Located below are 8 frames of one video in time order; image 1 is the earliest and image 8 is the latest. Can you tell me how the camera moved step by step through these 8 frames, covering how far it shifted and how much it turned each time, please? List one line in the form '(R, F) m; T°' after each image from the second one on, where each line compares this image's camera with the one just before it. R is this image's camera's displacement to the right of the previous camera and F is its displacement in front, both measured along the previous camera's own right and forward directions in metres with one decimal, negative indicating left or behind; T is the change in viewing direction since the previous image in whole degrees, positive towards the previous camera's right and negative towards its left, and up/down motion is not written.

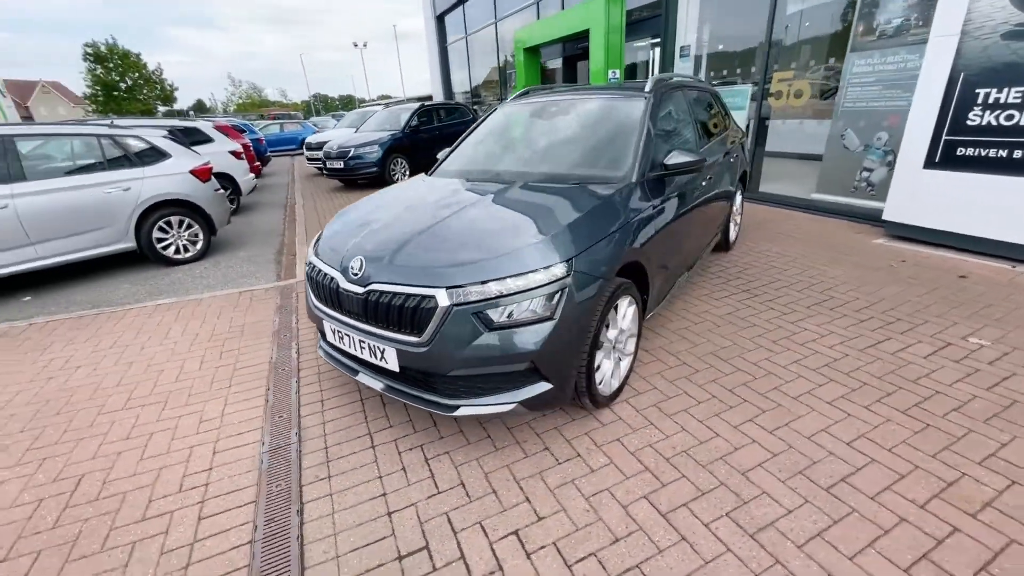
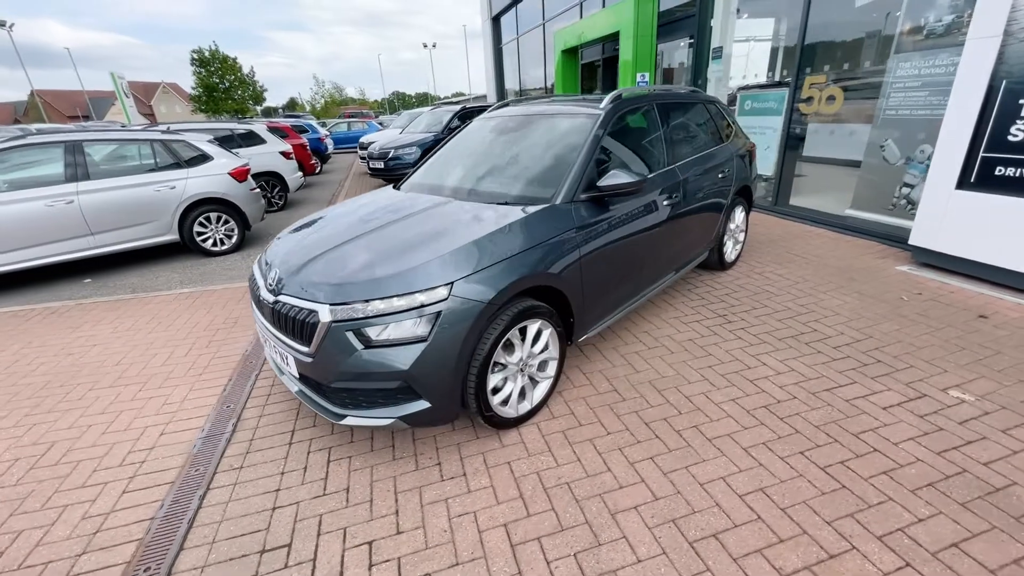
(+0.9, 0.0) m; -8°
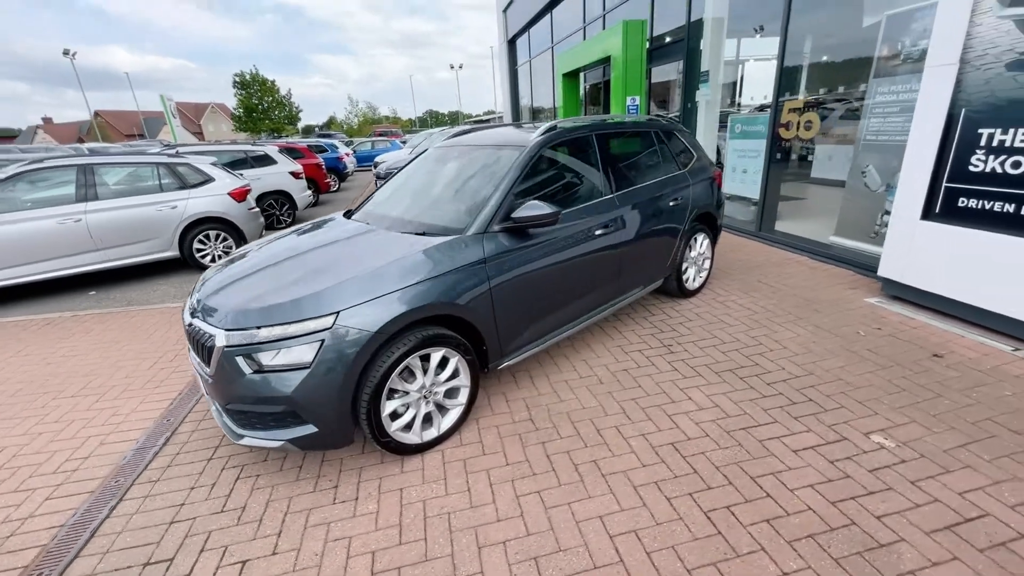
(+0.8, 0.0) m; -4°
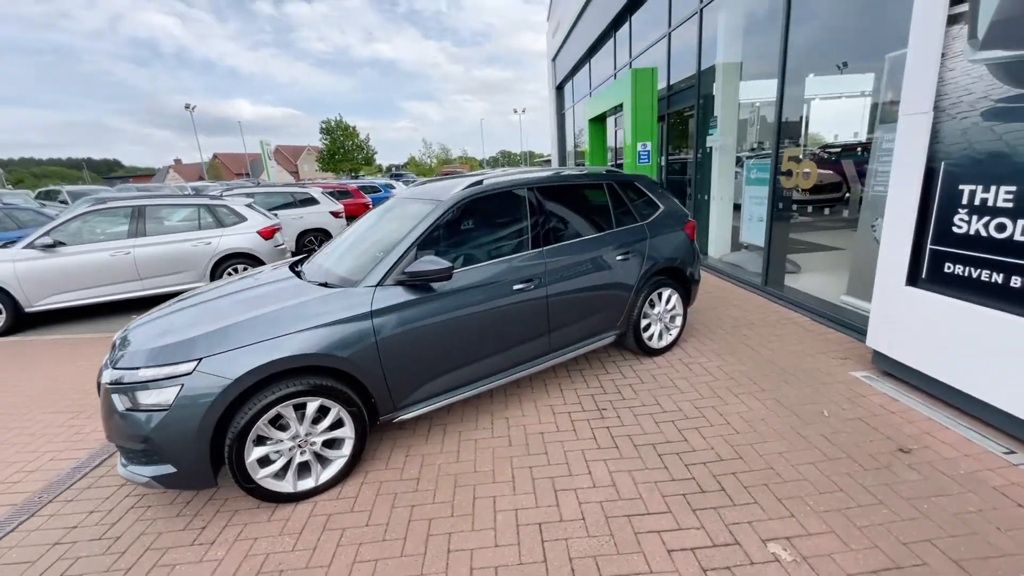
(+1.2, +0.1) m; -9°
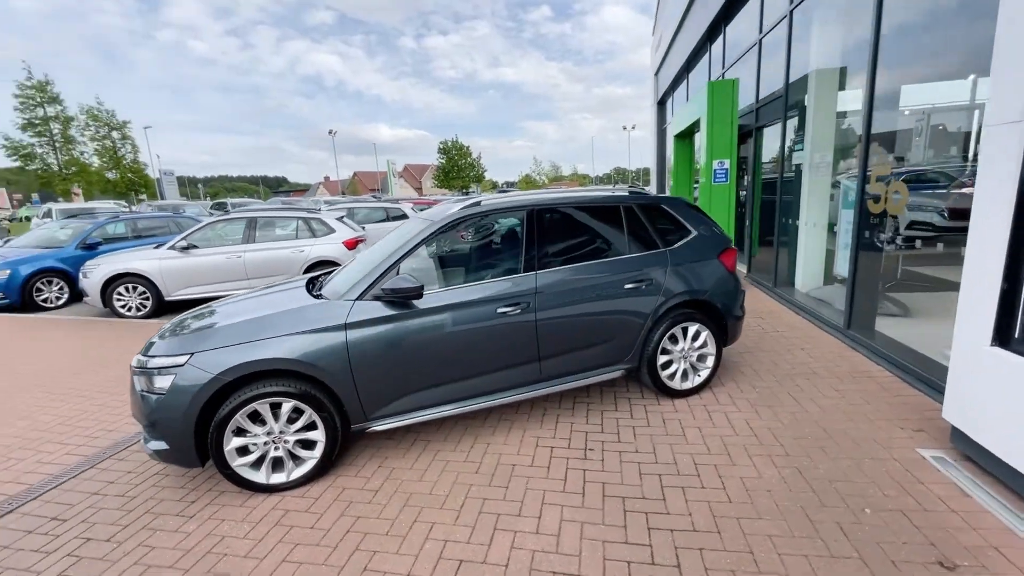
(+0.9, +0.2) m; -14°
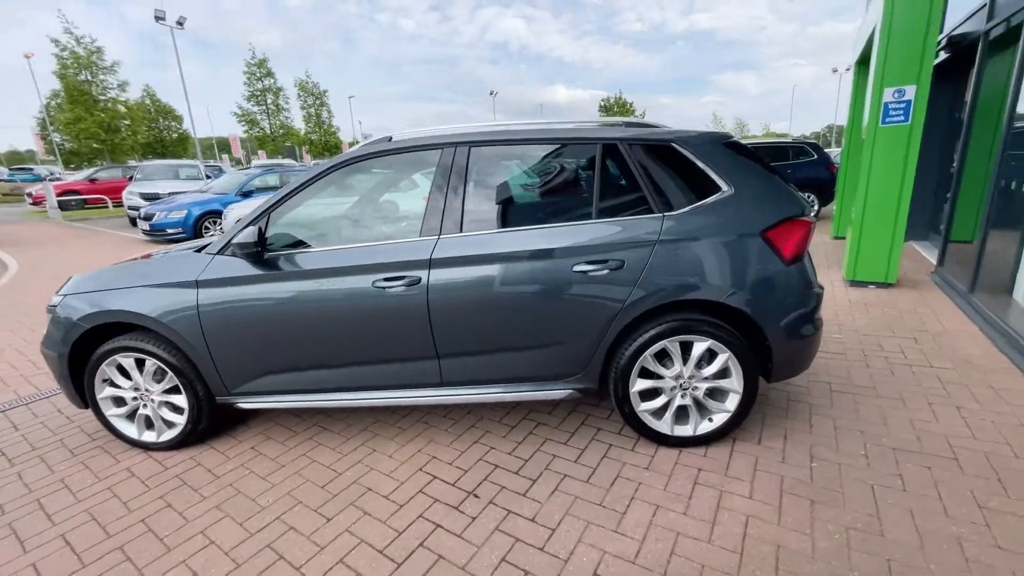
(+1.5, +1.3) m; -21°
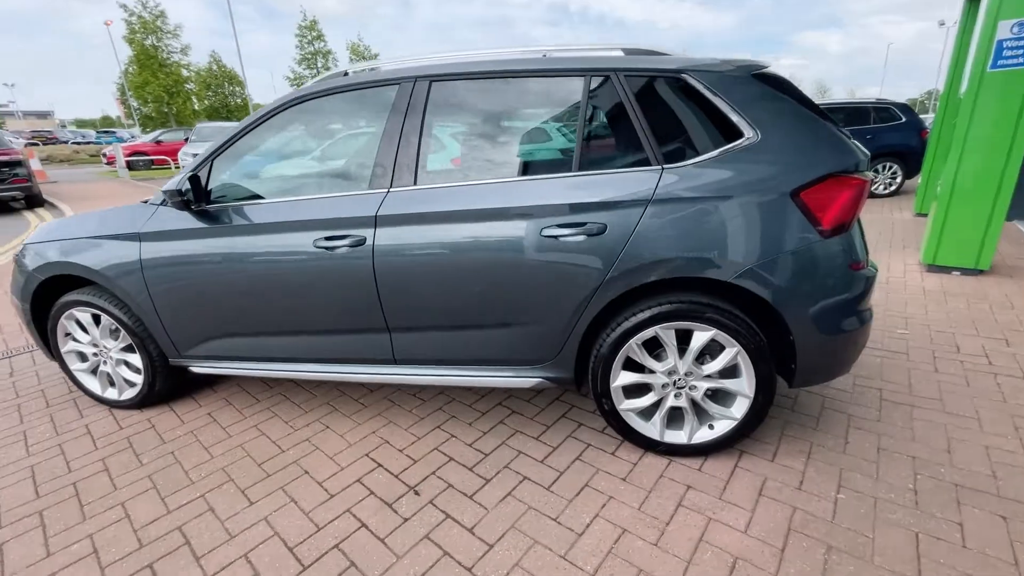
(+0.4, +0.4) m; -6°
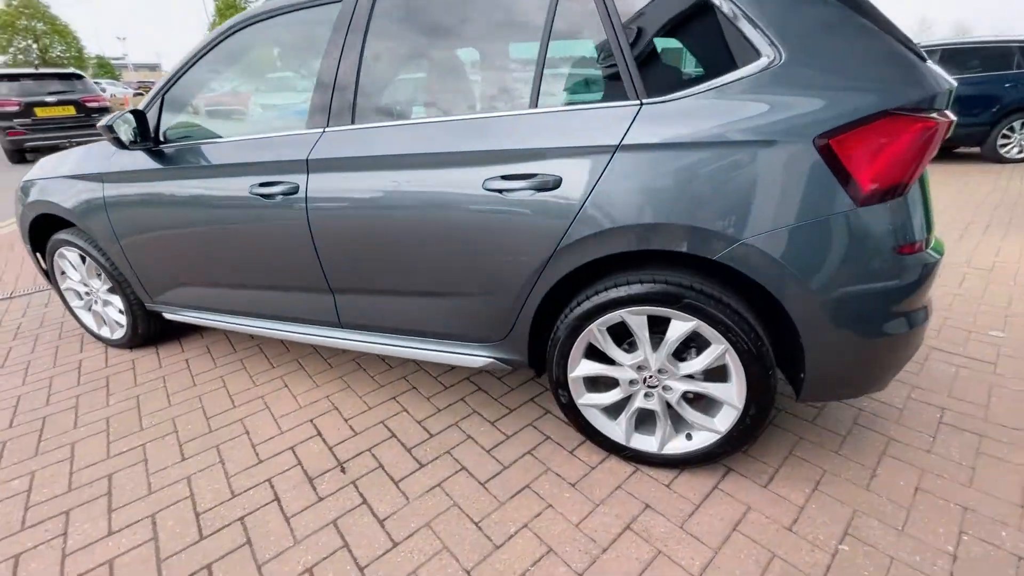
(+0.5, +0.4) m; -8°
